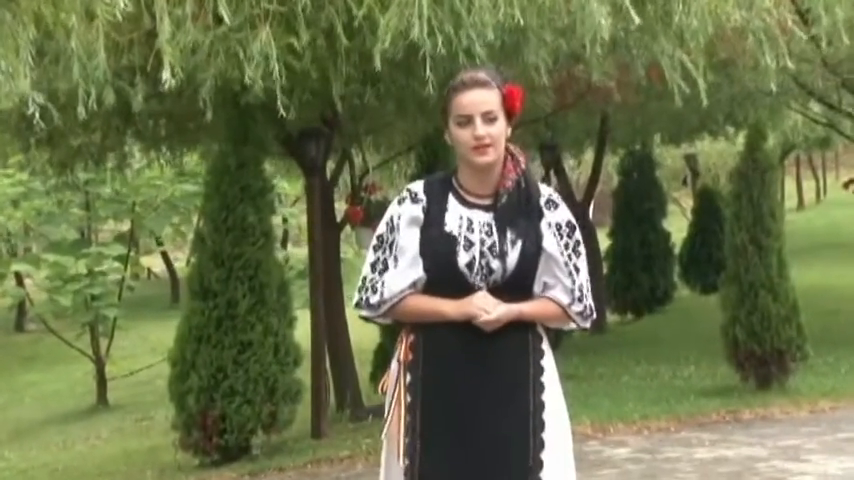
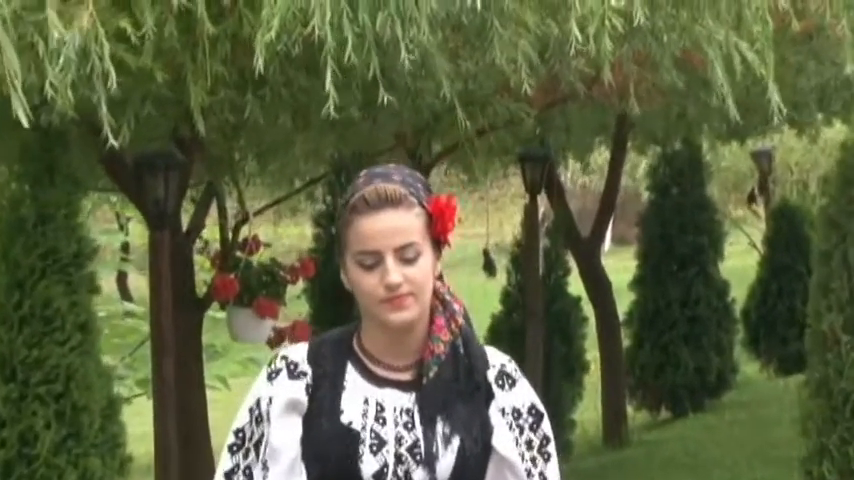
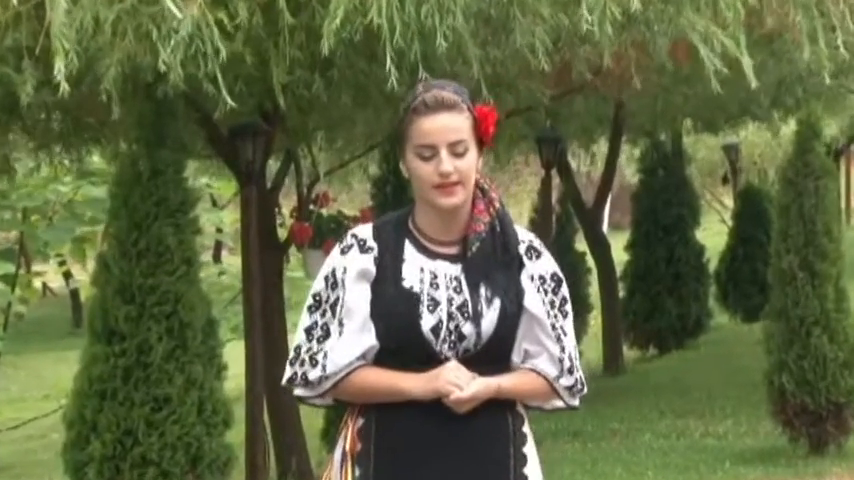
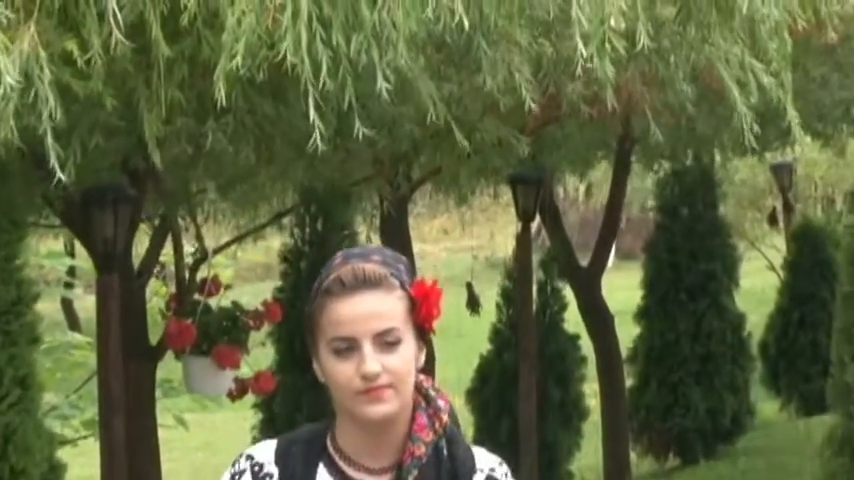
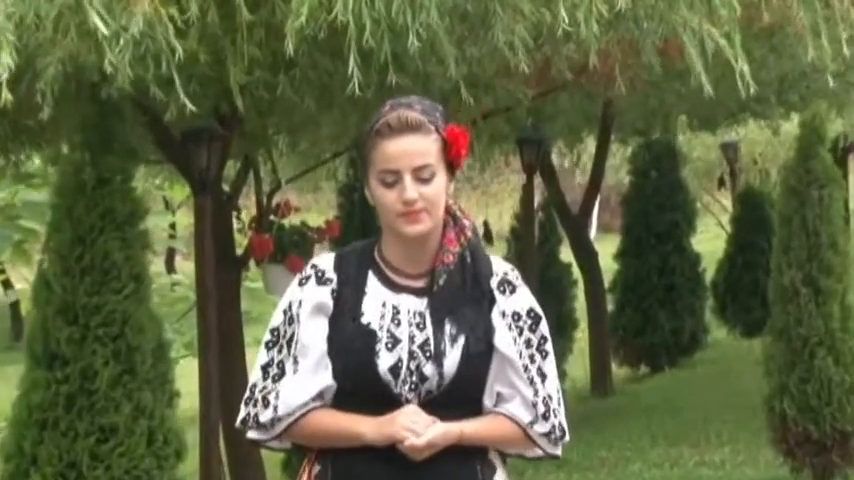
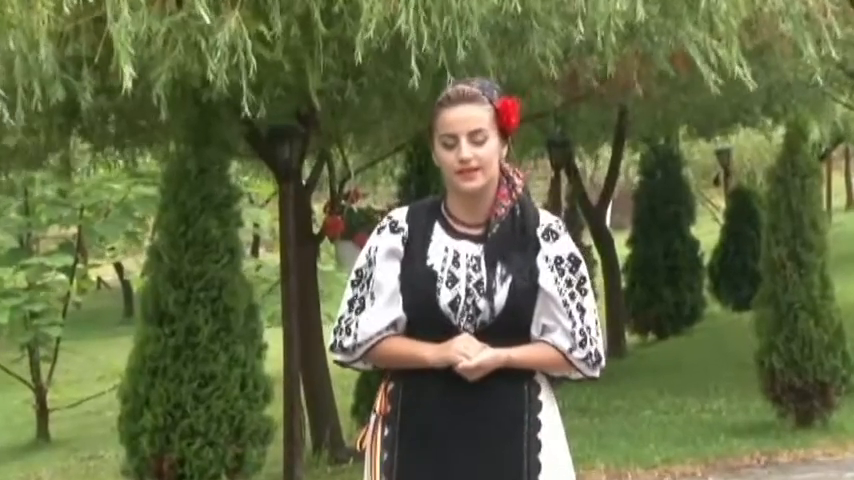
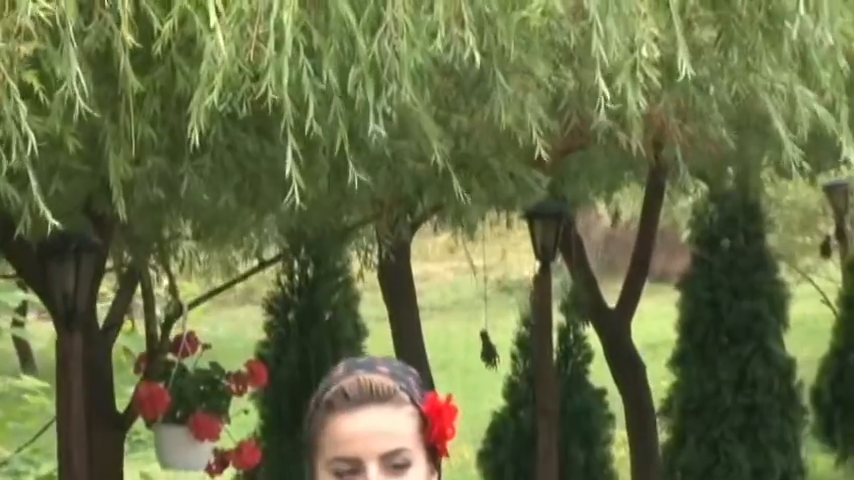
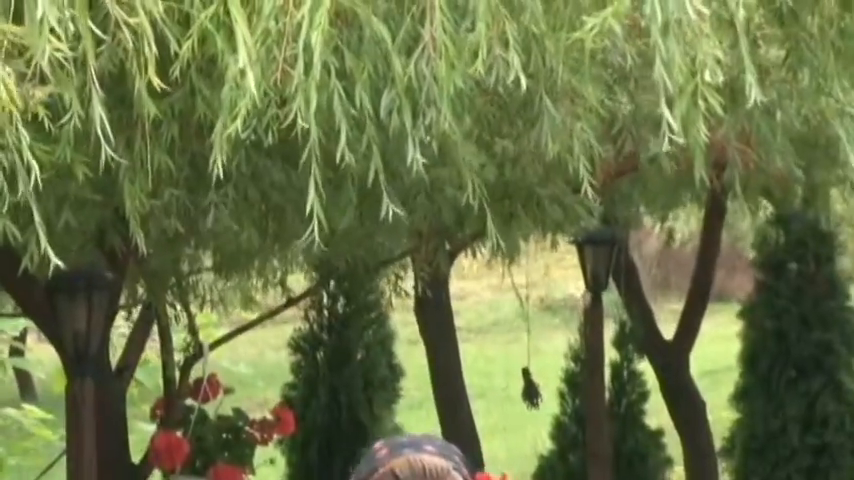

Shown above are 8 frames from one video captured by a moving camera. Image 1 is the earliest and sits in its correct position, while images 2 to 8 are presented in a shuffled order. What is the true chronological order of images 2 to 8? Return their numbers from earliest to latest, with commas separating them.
6, 3, 5, 2, 4, 7, 8
